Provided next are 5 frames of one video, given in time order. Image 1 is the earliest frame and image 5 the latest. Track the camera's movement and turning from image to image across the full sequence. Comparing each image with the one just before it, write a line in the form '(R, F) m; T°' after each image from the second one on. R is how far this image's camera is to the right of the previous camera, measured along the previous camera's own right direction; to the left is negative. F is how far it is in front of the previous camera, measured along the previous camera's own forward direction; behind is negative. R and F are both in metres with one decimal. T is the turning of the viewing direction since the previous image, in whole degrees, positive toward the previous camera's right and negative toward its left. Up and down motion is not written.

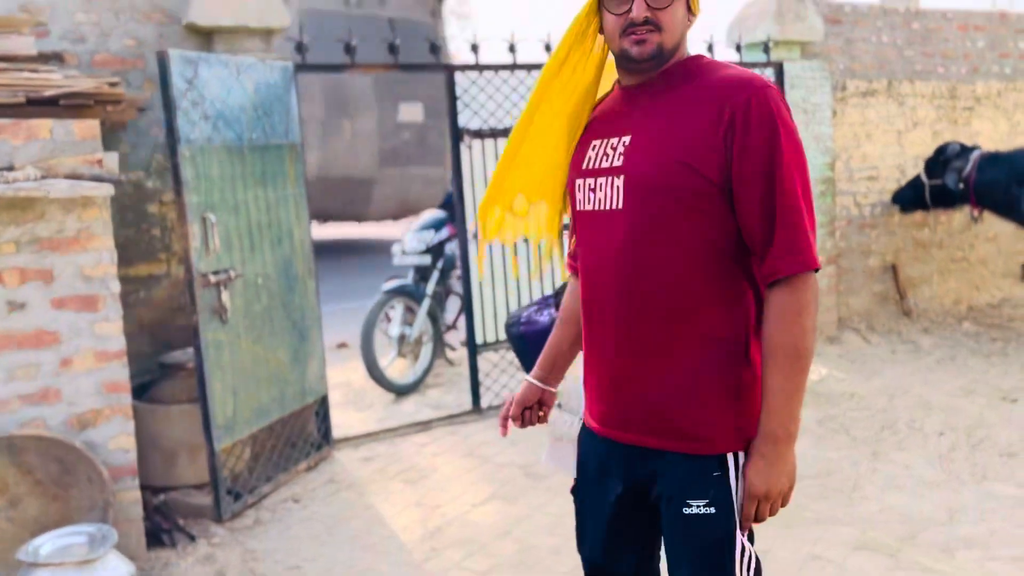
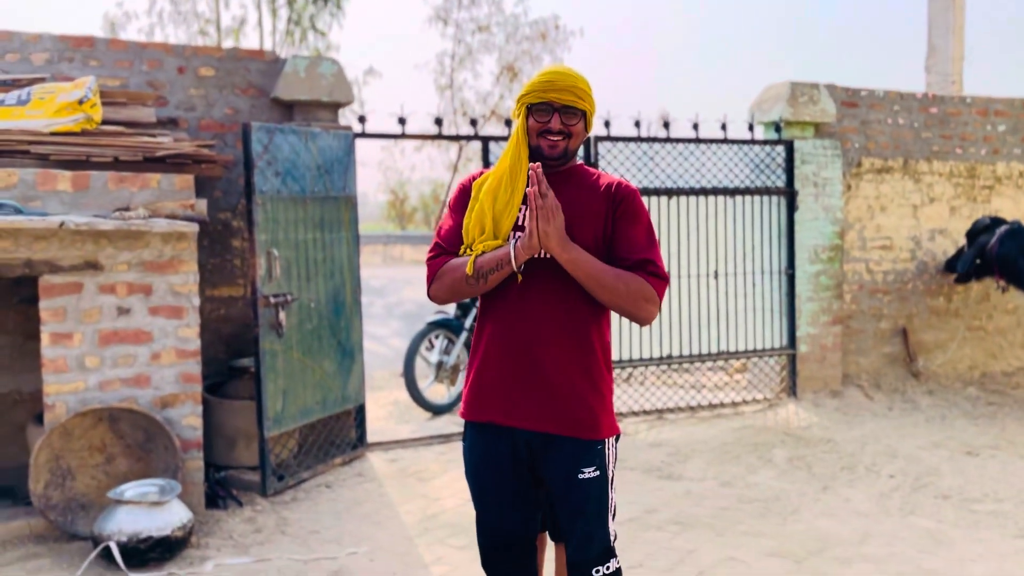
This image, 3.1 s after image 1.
(+0.5, -0.9) m; -6°
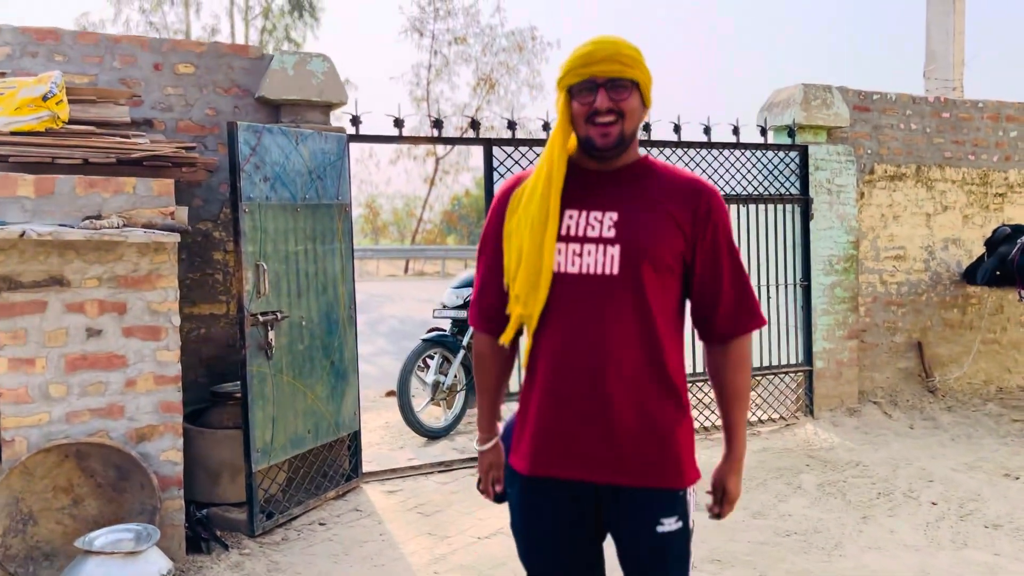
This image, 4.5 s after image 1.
(-0.2, +0.4) m; +2°
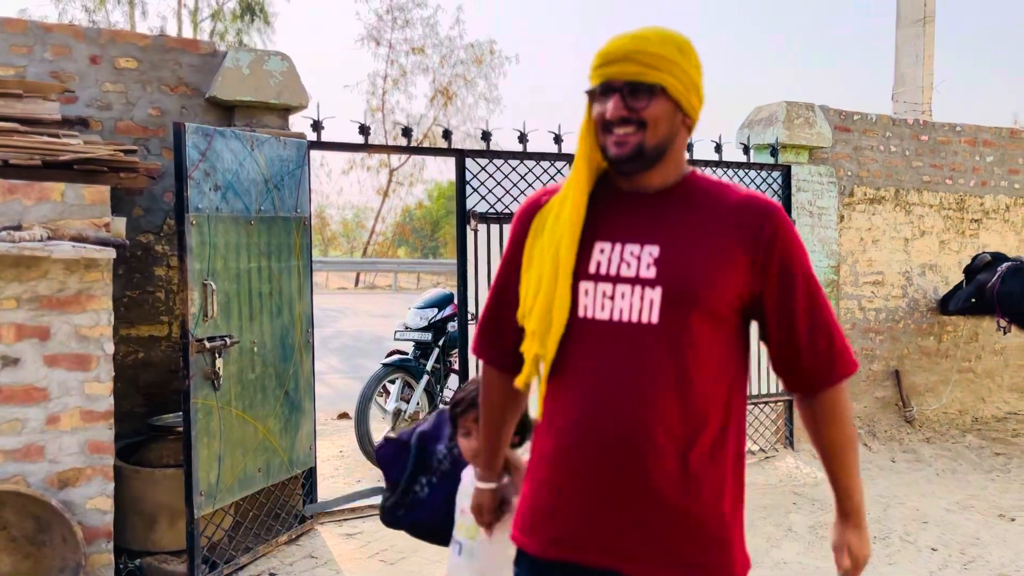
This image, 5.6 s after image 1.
(-0.1, +0.4) m; +3°
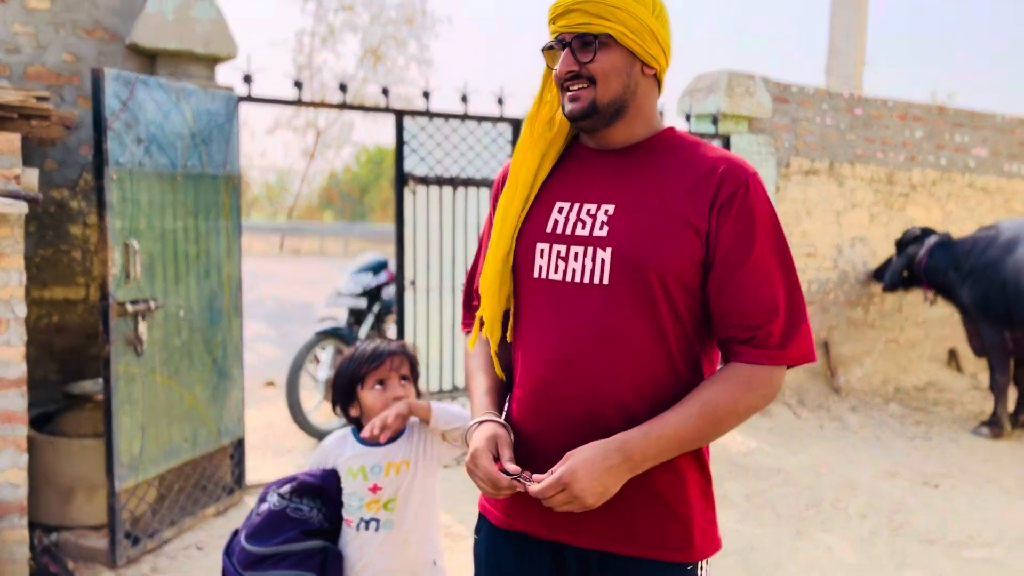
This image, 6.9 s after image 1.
(-0.1, +0.1) m; +5°
